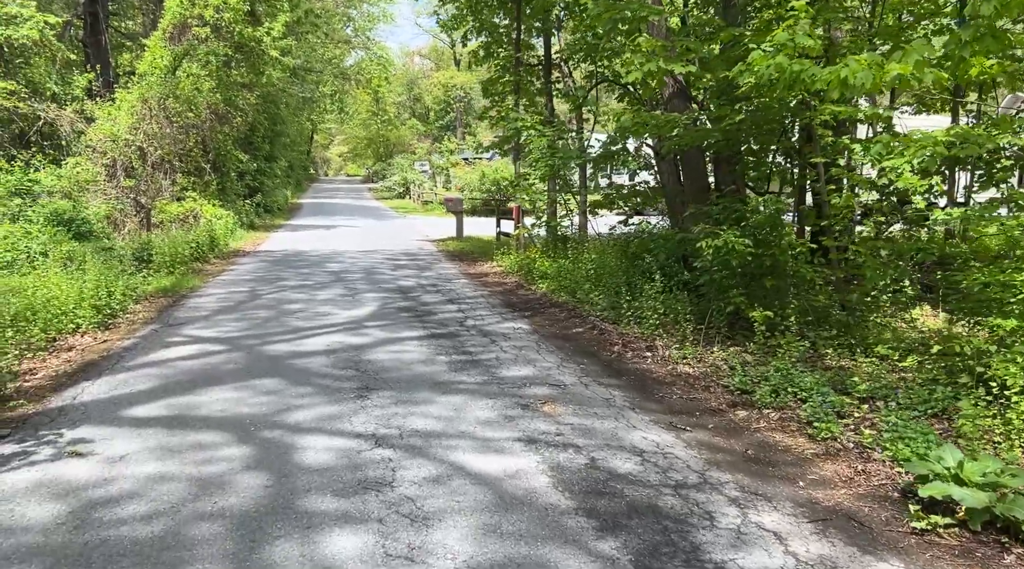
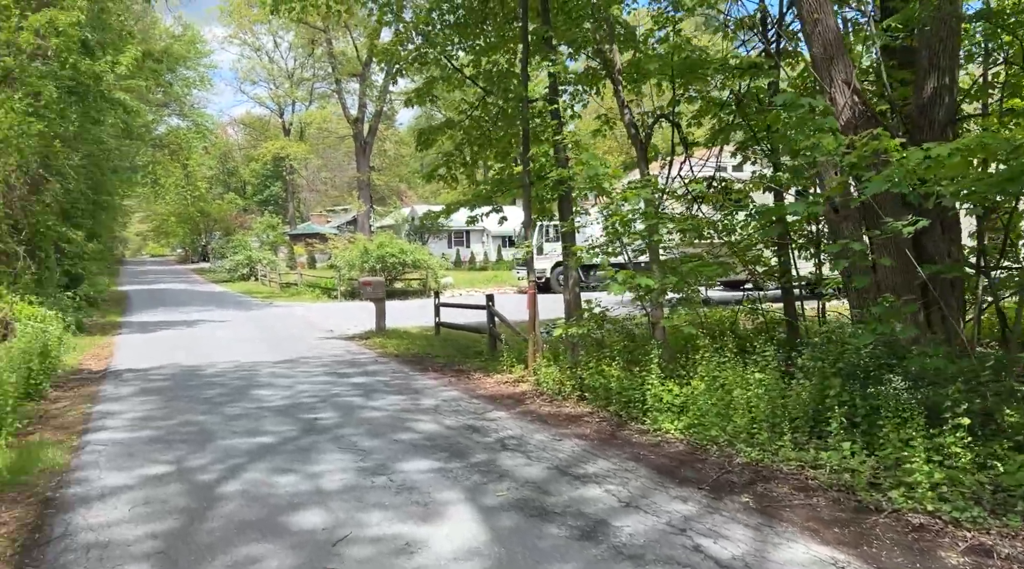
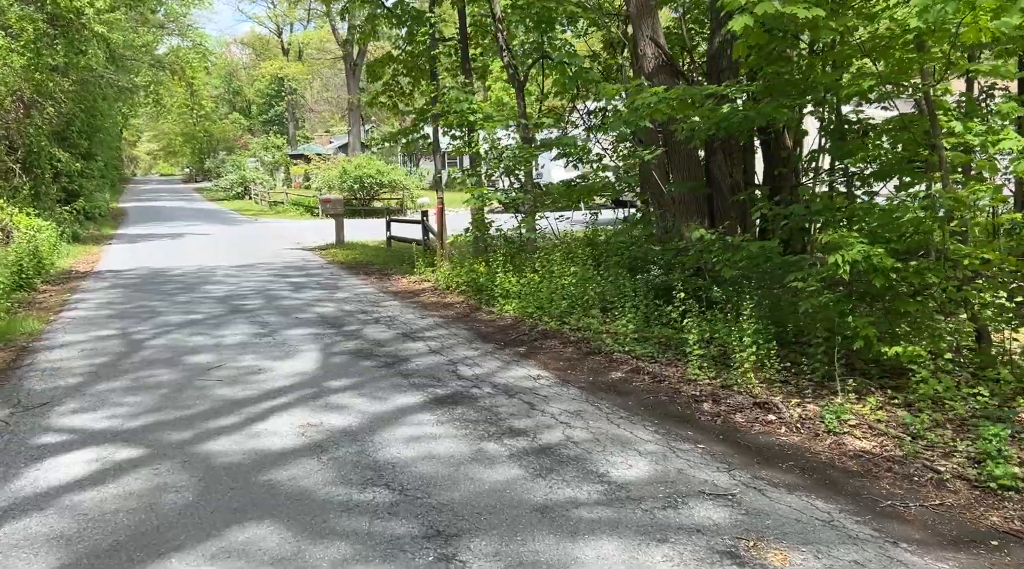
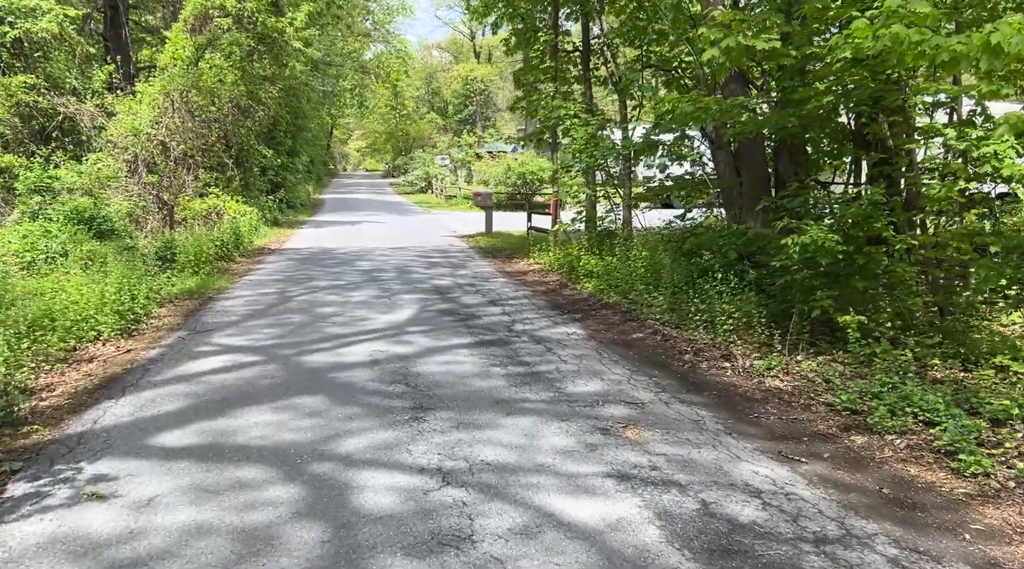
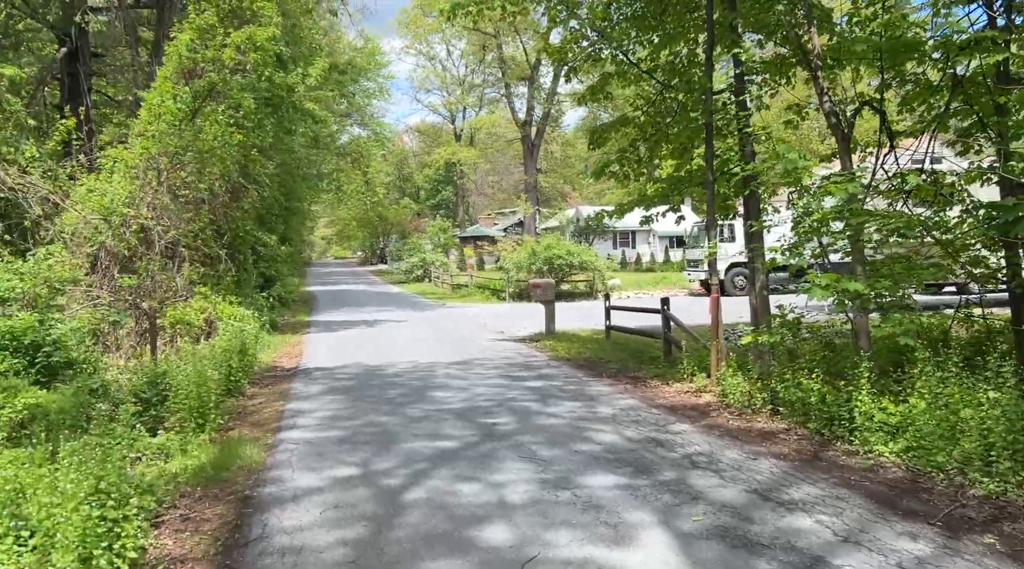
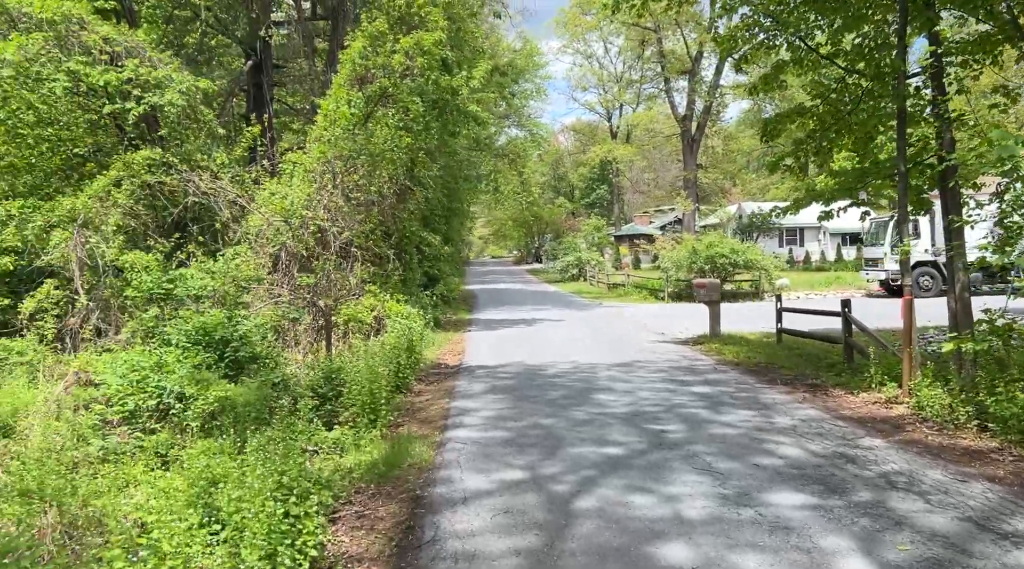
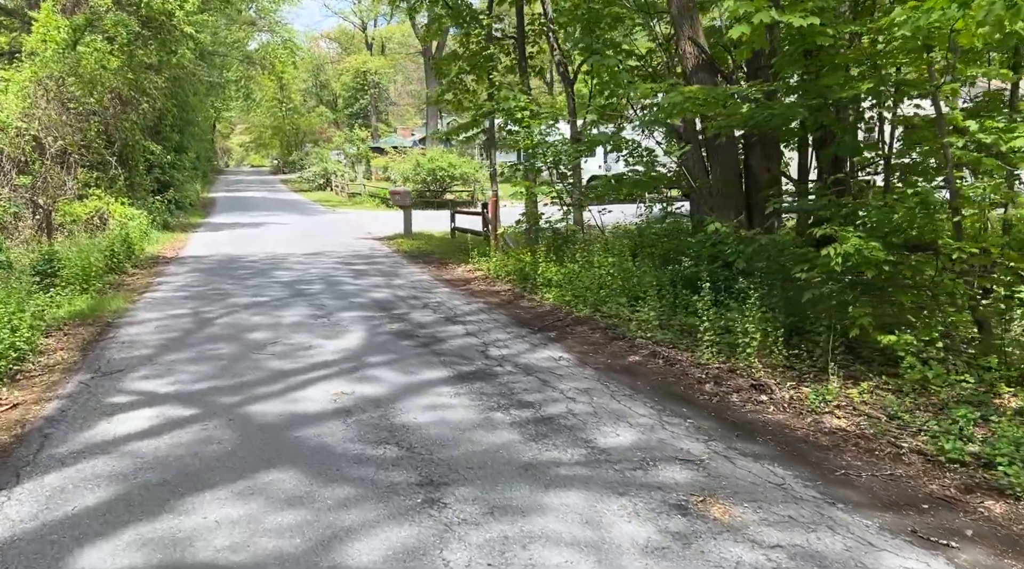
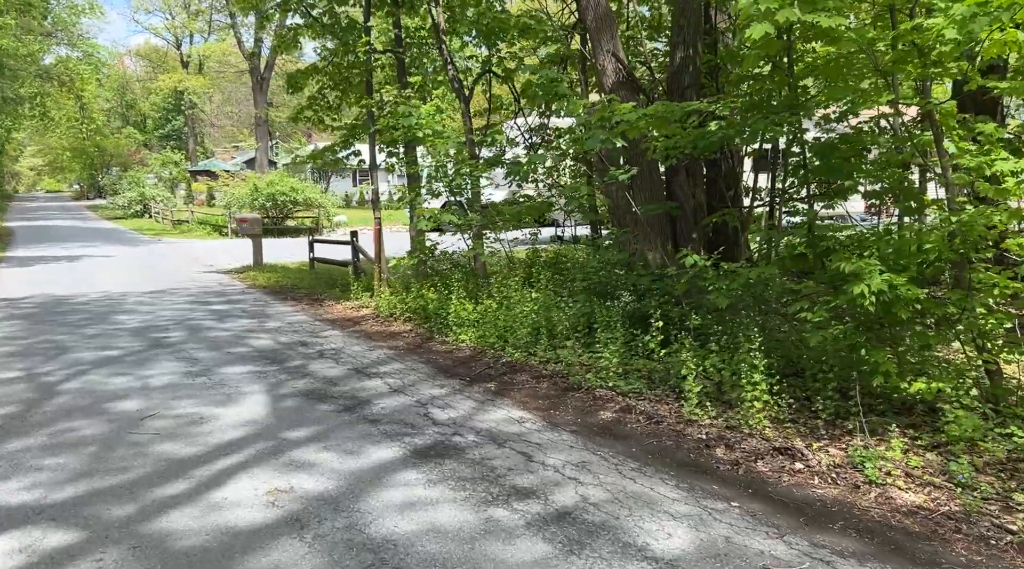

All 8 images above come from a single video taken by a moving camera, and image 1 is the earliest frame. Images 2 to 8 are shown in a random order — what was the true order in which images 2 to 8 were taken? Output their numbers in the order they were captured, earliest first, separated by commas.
4, 7, 3, 8, 2, 5, 6
